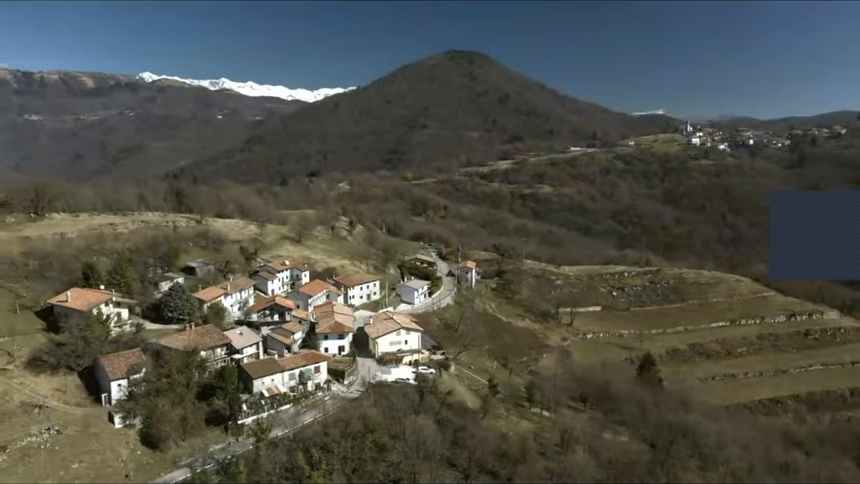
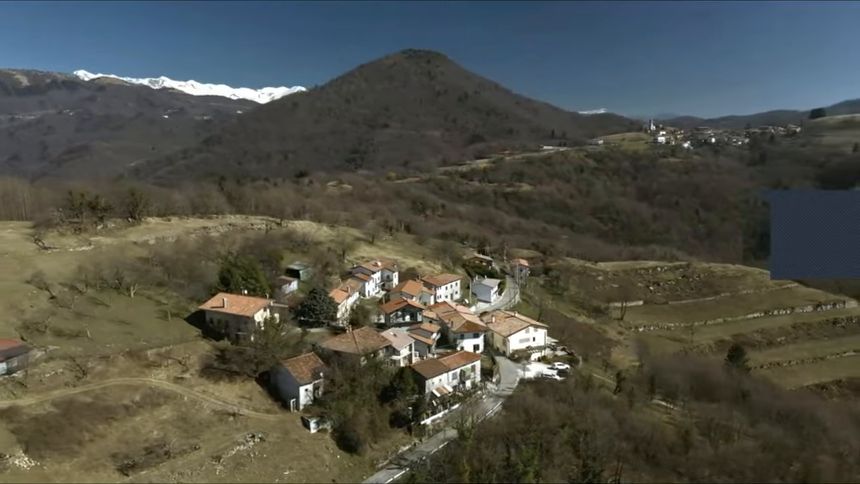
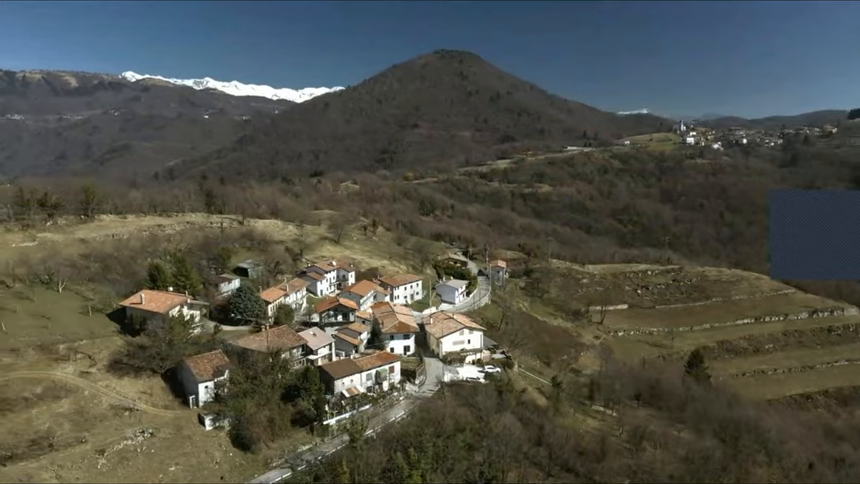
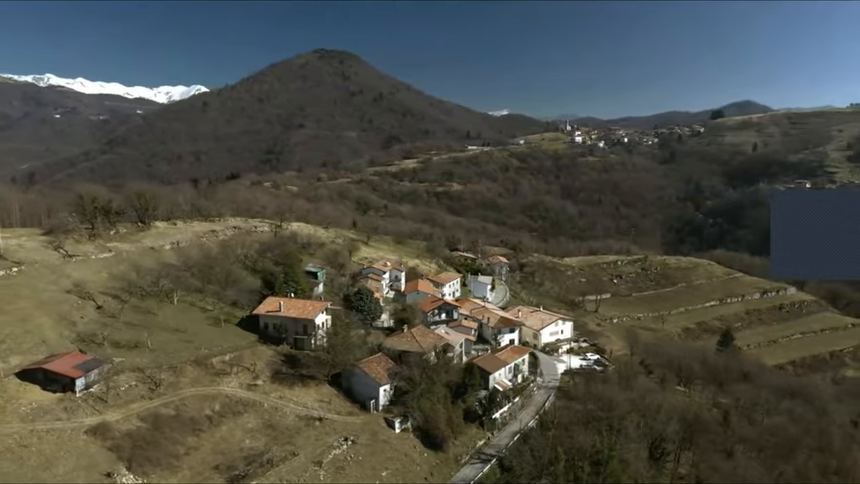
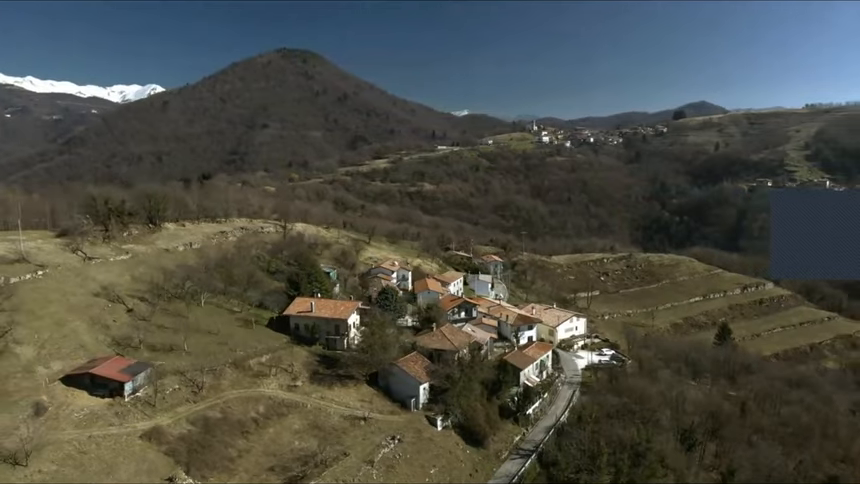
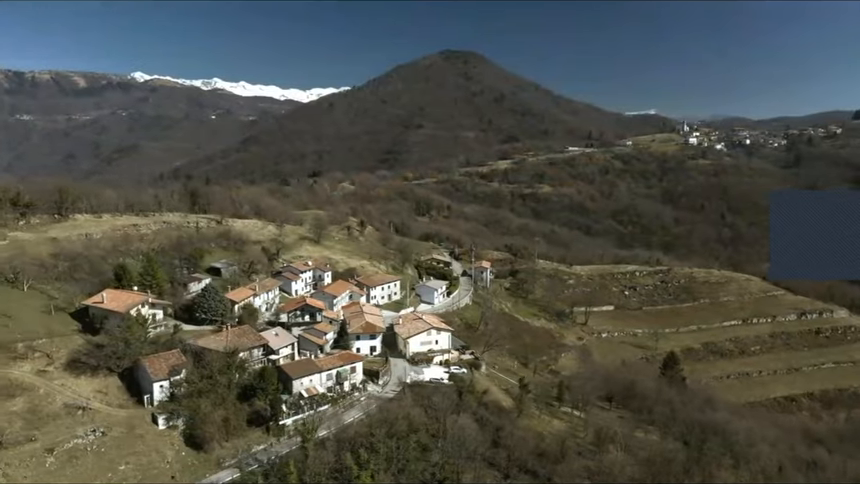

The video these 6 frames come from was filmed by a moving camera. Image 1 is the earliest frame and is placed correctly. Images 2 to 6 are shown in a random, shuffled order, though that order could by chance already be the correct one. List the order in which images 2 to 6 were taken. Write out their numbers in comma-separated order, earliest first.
6, 3, 2, 4, 5
